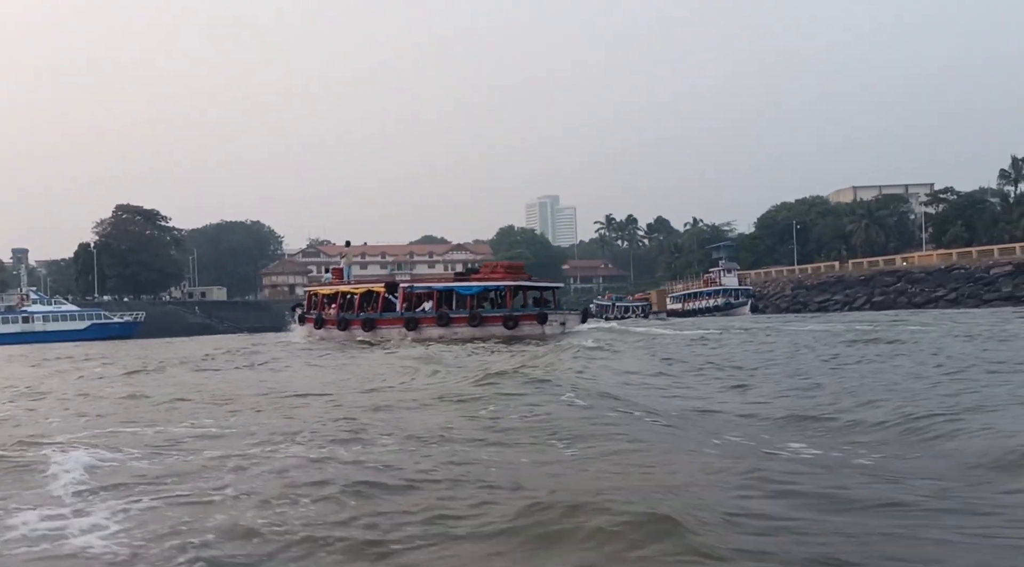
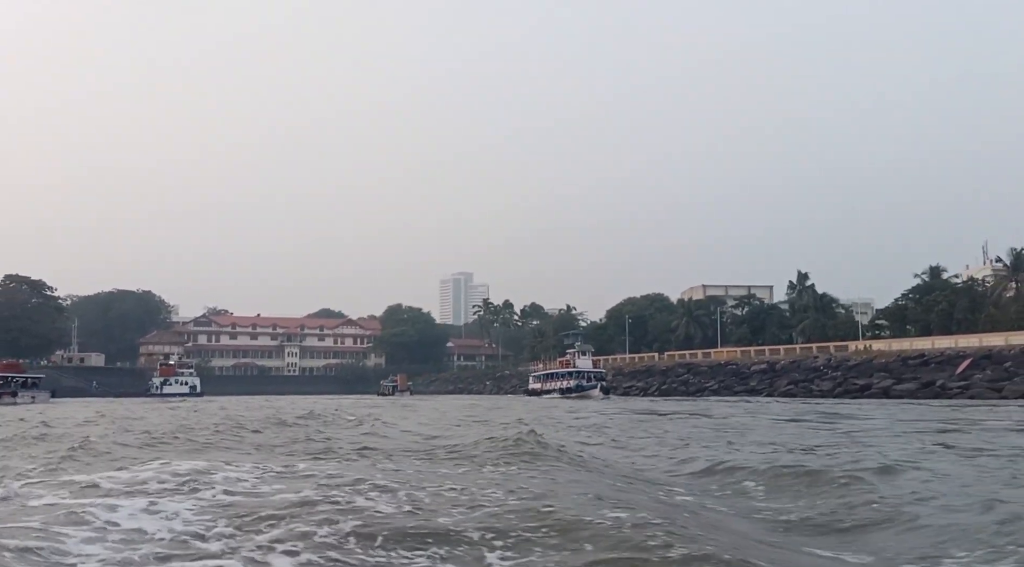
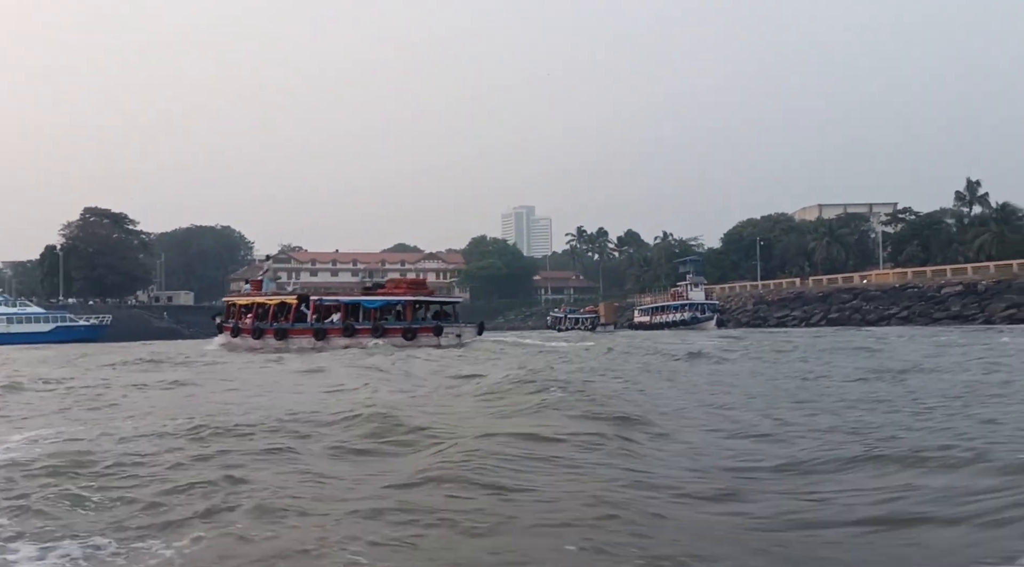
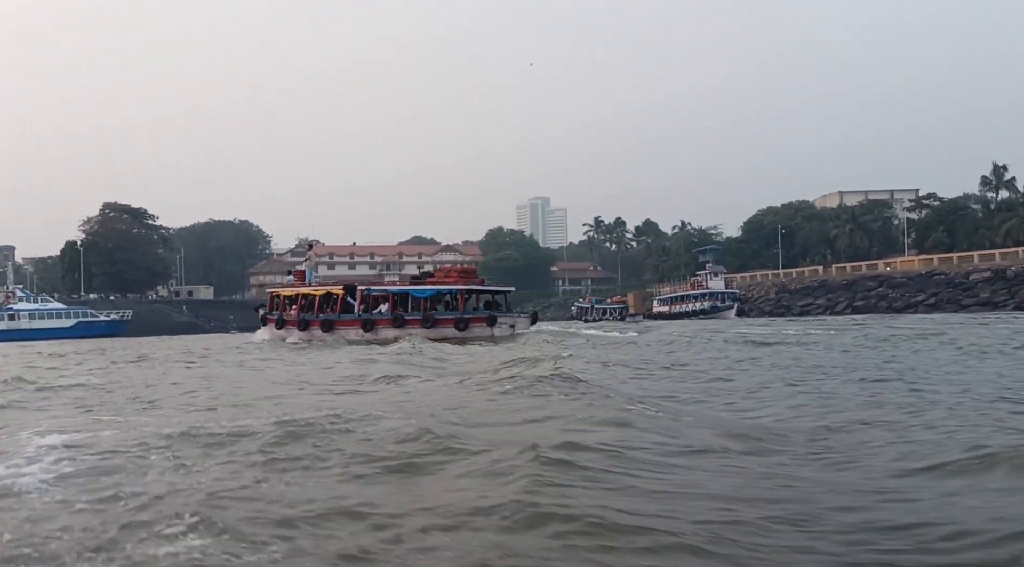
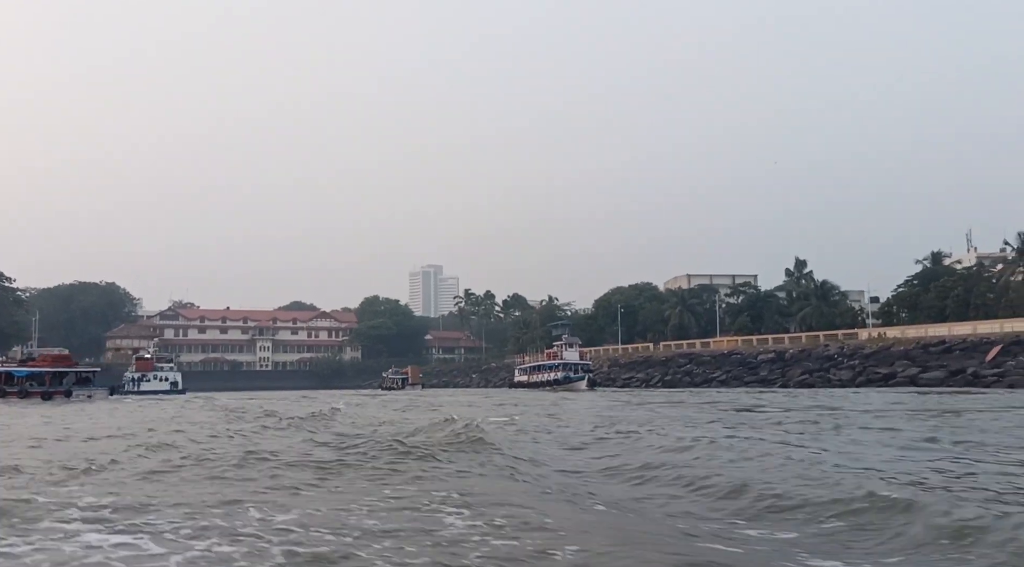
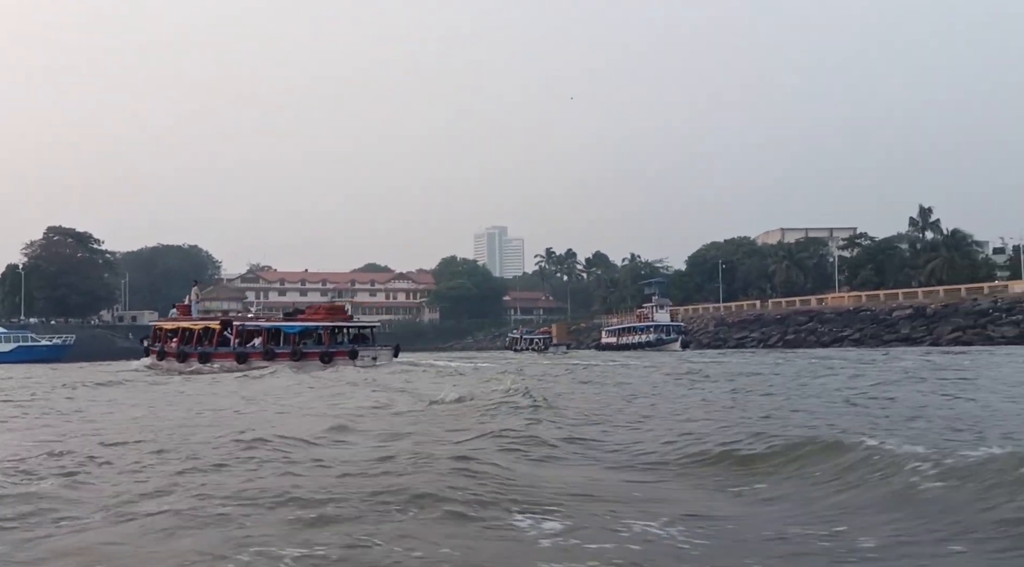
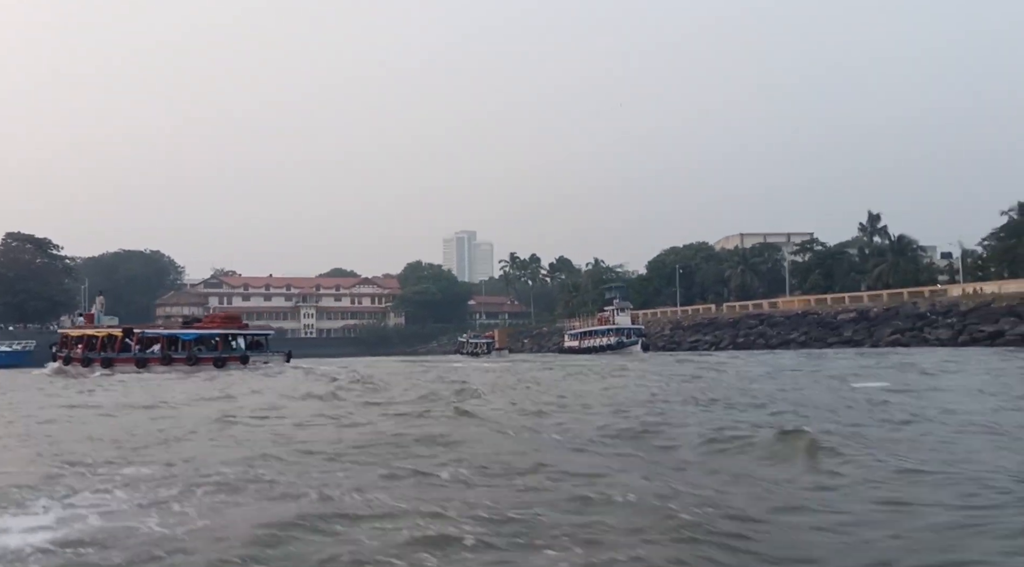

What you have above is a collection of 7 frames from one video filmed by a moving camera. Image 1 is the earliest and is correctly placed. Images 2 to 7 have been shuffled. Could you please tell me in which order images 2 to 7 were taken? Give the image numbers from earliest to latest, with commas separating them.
4, 3, 6, 7, 5, 2
